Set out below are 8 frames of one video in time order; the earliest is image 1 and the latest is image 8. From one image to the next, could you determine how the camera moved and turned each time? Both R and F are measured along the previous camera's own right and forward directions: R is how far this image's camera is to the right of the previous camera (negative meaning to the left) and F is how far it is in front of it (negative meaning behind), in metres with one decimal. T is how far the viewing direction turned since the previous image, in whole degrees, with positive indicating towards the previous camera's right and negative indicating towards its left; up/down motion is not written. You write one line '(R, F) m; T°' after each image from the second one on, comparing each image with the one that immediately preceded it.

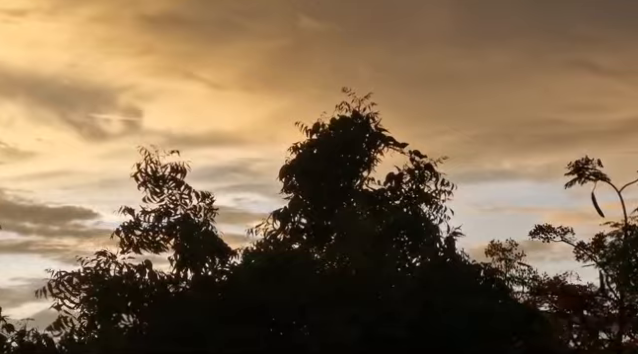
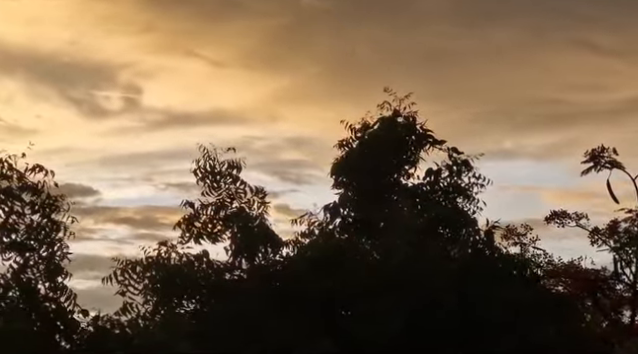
(-0.6, -1.0) m; 0°
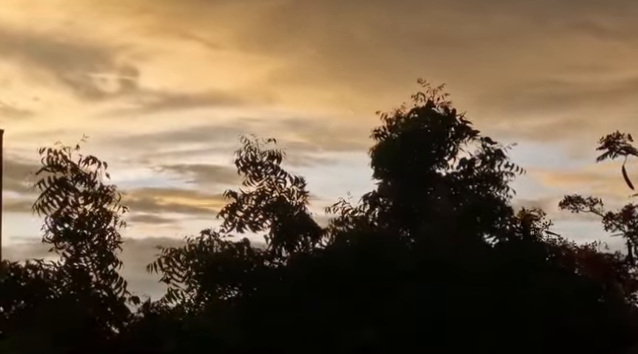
(-0.6, -0.4) m; 0°
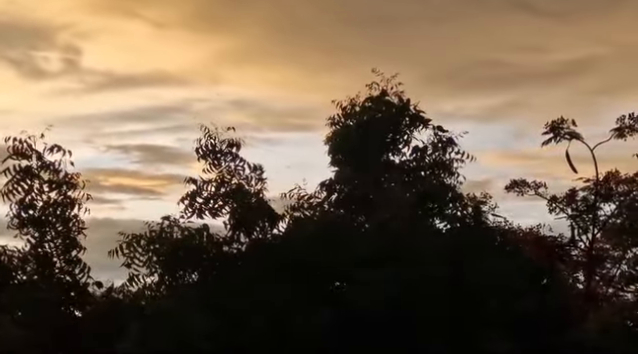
(-0.2, -0.4) m; +3°
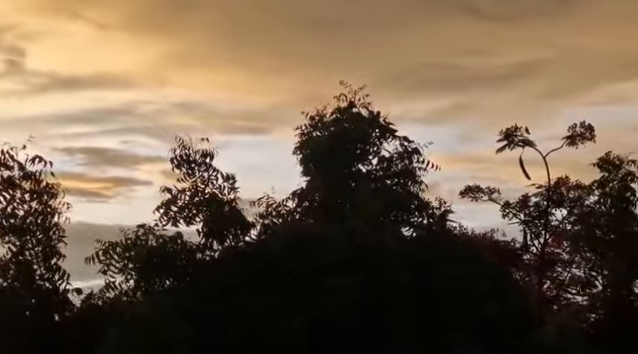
(-0.4, -0.5) m; +3°
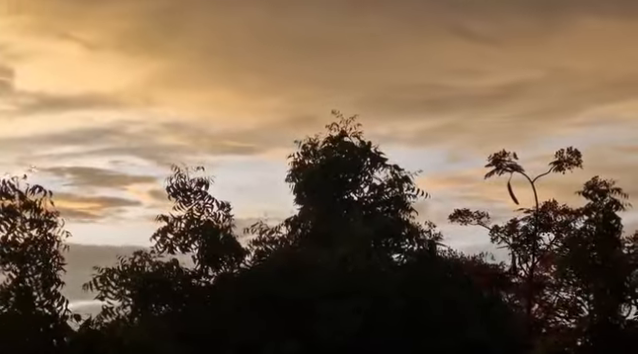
(-0.1, -0.4) m; +1°
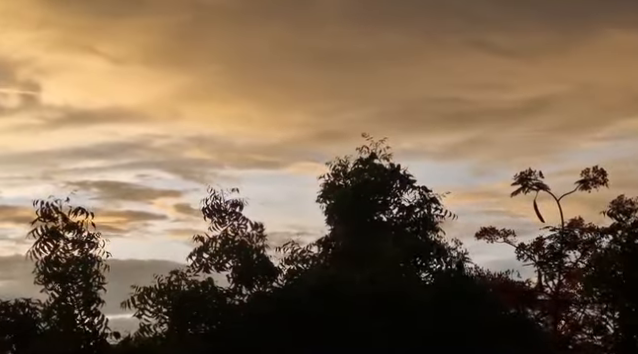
(-0.1, -0.5) m; -1°
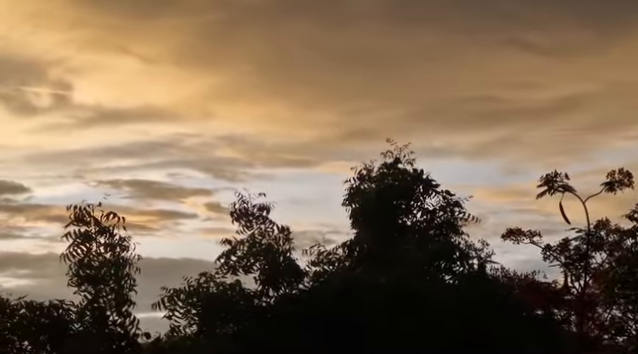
(+0.1, -0.4) m; -2°
